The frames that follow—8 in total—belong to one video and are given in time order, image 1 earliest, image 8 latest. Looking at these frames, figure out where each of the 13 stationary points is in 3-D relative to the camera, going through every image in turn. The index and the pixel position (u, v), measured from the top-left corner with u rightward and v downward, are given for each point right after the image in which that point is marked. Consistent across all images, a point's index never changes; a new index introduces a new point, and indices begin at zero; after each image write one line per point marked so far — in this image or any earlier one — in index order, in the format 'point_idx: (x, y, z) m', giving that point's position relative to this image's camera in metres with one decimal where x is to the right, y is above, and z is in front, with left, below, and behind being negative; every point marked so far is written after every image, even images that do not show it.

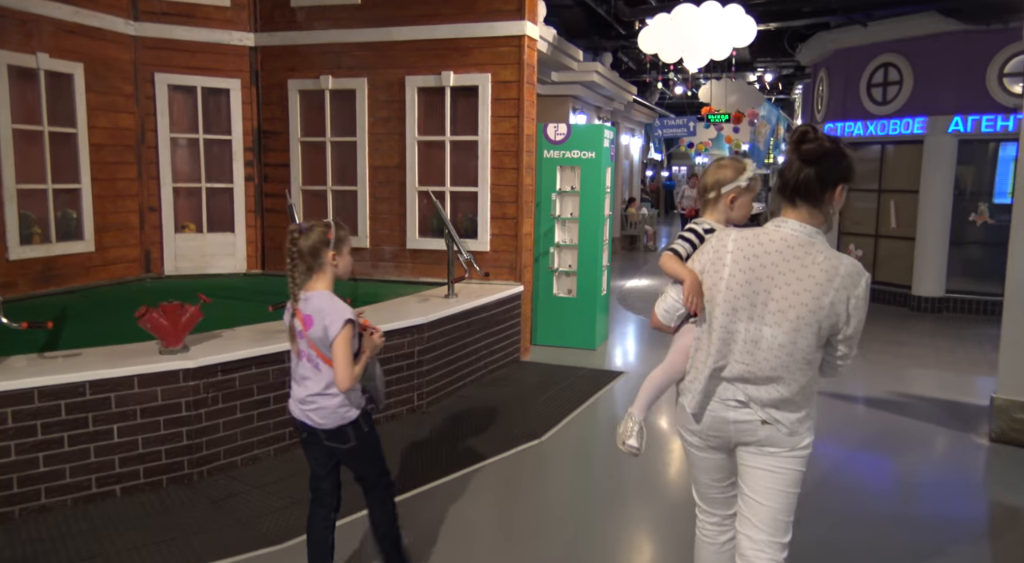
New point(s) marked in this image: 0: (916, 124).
0: (+4.9, +1.9, +7.8) m
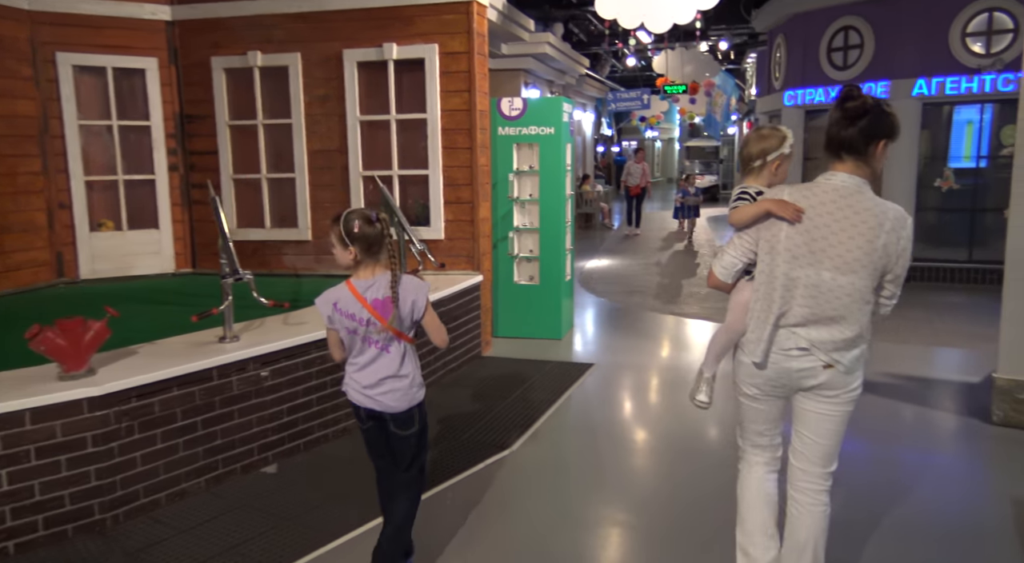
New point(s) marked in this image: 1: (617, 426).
0: (+4.3, +2.3, +7.6) m
1: (+0.7, -1.0, +4.5) m
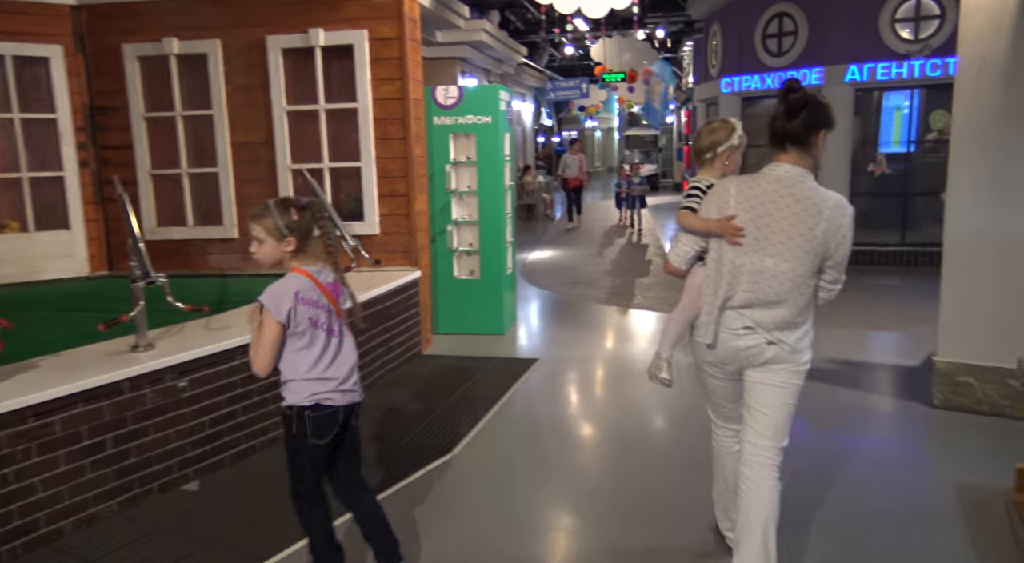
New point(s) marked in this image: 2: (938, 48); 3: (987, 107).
0: (+3.6, +2.5, +7.7) m
1: (+0.3, -0.9, +4.4) m
2: (+4.7, +2.6, +7.0) m
3: (+2.4, +0.9, +3.3) m
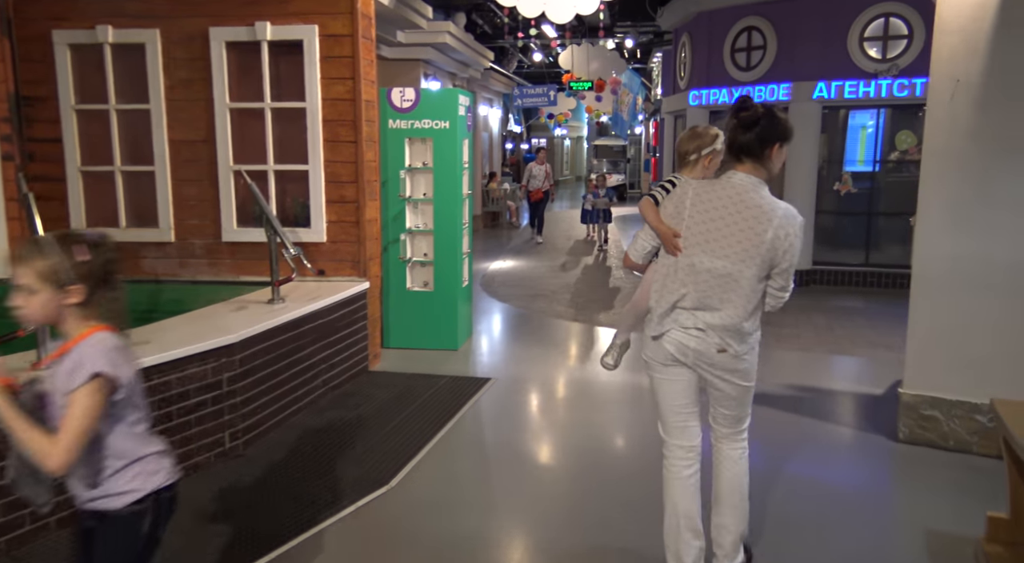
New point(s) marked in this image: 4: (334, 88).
0: (+3.2, +2.2, +7.6) m
1: (0.0, -1.0, +4.1) m
2: (+4.3, +2.3, +7.0) m
3: (+2.2, +0.7, +3.1) m
4: (-1.4, +1.5, +5.2) m
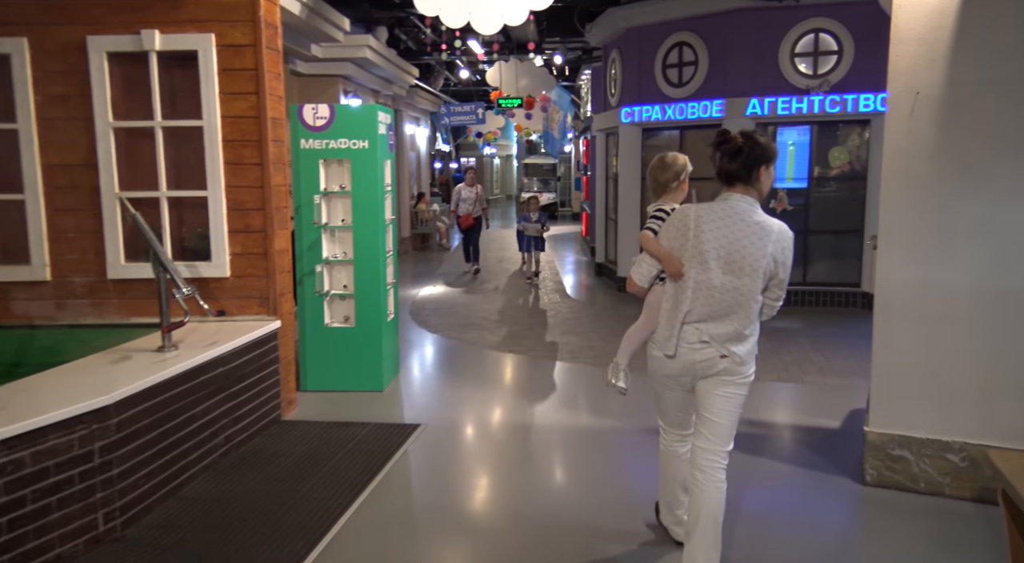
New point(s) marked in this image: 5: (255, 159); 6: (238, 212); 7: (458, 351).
0: (+2.3, +2.0, +7.5) m
1: (-0.4, -1.2, +3.6) m
2: (+3.6, +2.2, +7.0) m
3: (+1.8, +0.6, +2.9) m
4: (-1.9, +1.2, +4.6) m
5: (-1.8, +0.9, +4.6) m
6: (-2.0, +0.5, +4.6) m
7: (-0.5, -0.6, +6.4) m
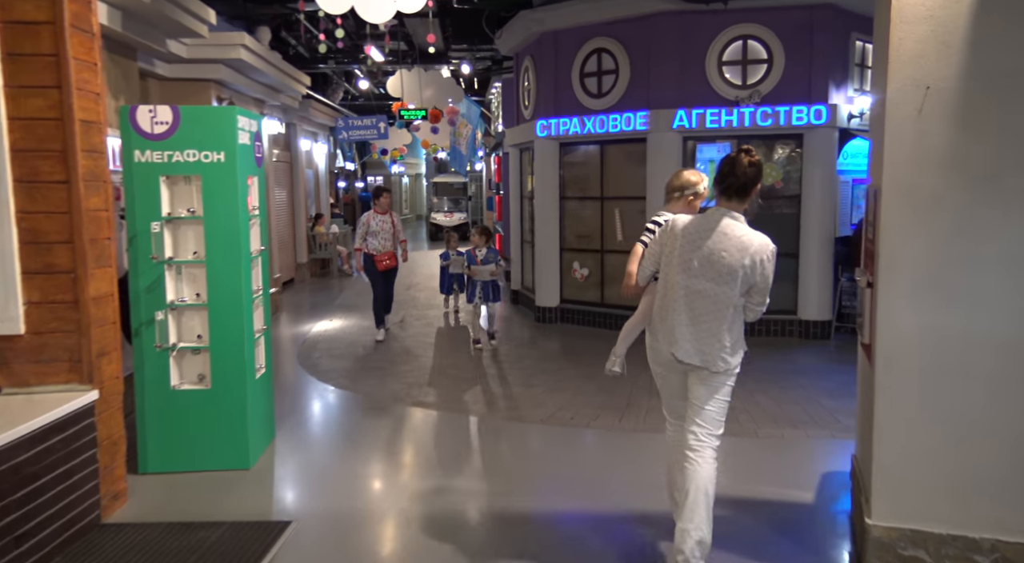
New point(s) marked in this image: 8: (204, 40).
0: (+1.3, +1.7, +6.9) m
1: (-0.8, -1.5, +2.6) m
2: (+2.6, +1.9, +6.6) m
3: (+1.5, +0.4, +2.3) m
4: (-2.5, +0.9, +3.4) m
5: (-2.4, +0.6, +3.5) m
6: (-2.5, +0.2, +3.5) m
7: (-1.3, -1.0, +5.4) m
8: (-3.0, +2.4, +6.4) m
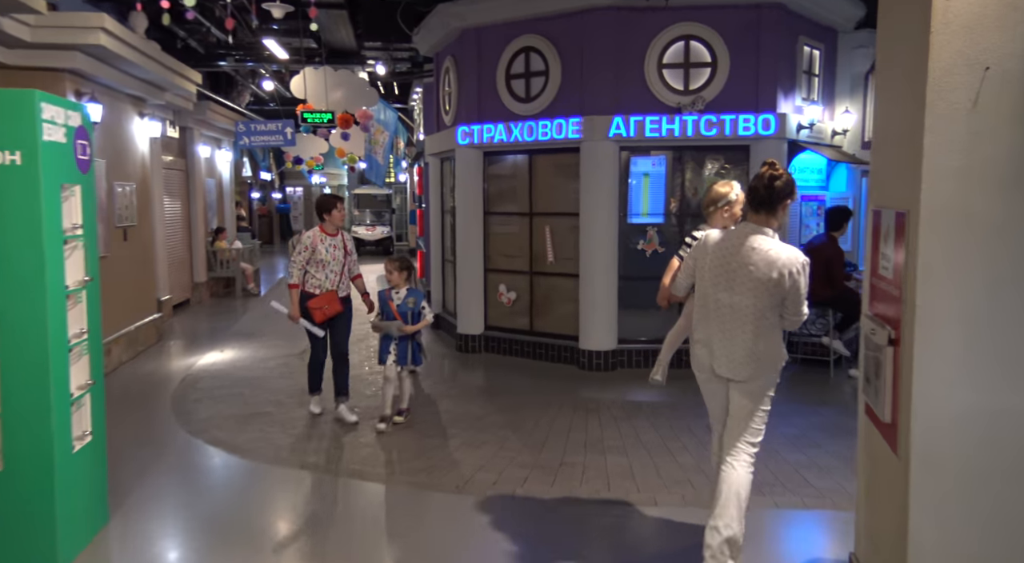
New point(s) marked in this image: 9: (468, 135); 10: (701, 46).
0: (+0.5, +1.5, +6.2) m
1: (-1.1, -1.7, +1.7) m
2: (+1.8, +1.7, +6.0) m
3: (+1.2, +0.3, +1.6) m
4: (-2.9, +0.8, +2.3) m
5: (-2.8, +0.4, +2.4) m
6: (-2.9, 0.0, +2.3) m
7: (-1.9, -1.2, +4.4) m
8: (-3.8, +2.1, +5.3) m
9: (-0.5, +1.5, +6.8) m
10: (+1.7, +2.2, +6.0) m
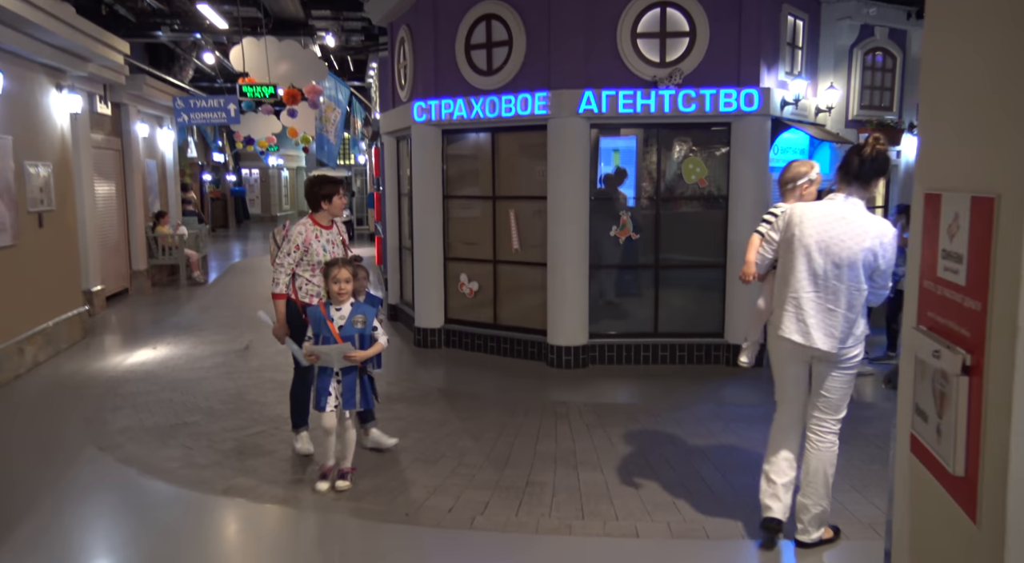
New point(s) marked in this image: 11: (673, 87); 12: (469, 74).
0: (+0.2, +1.6, +5.7) m
1: (-1.2, -1.7, +1.2) m
2: (+1.5, +1.8, +5.6) m
3: (+1.1, +0.3, +1.2) m
4: (-3.1, +0.7, +1.7) m
5: (-2.9, +0.3, +1.7) m
6: (-3.0, 0.0, +1.7) m
7: (-2.1, -1.2, +3.8) m
8: (-4.0, +2.1, +4.6) m
9: (-0.8, +1.6, +6.3) m
10: (+1.4, +2.3, +5.5) m
11: (+1.3, +1.6, +5.5) m
12: (-0.4, +1.9, +6.0) m
